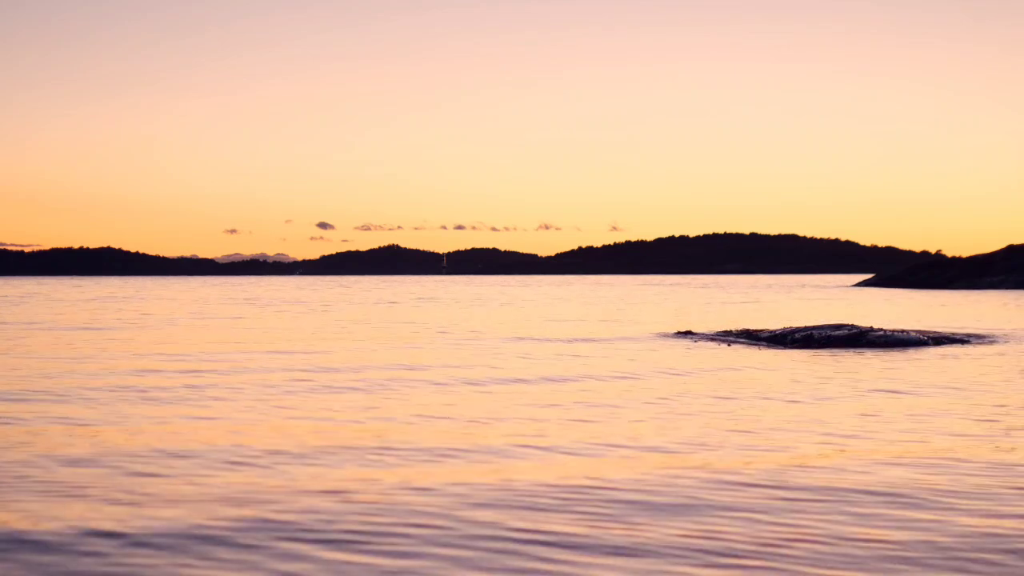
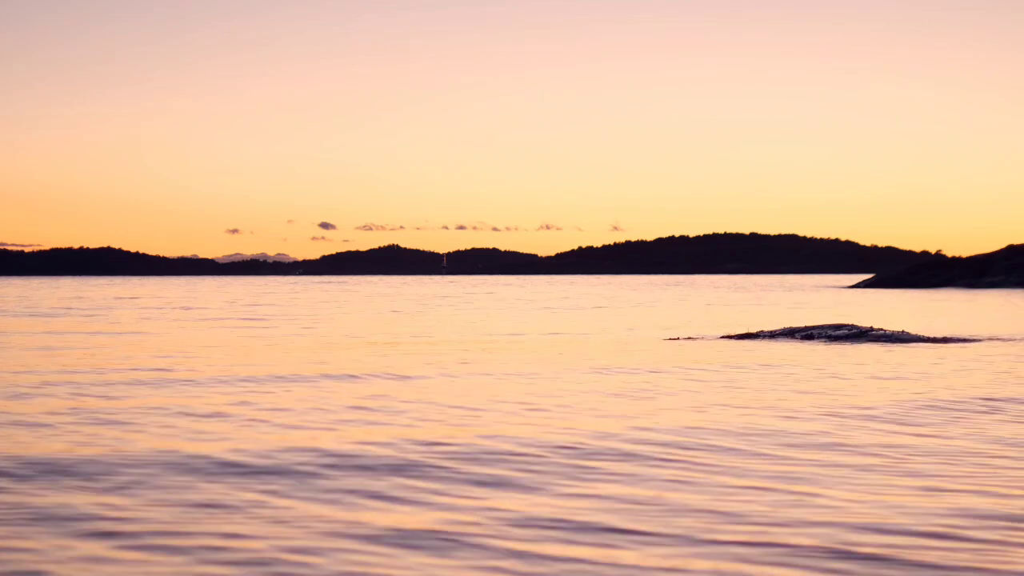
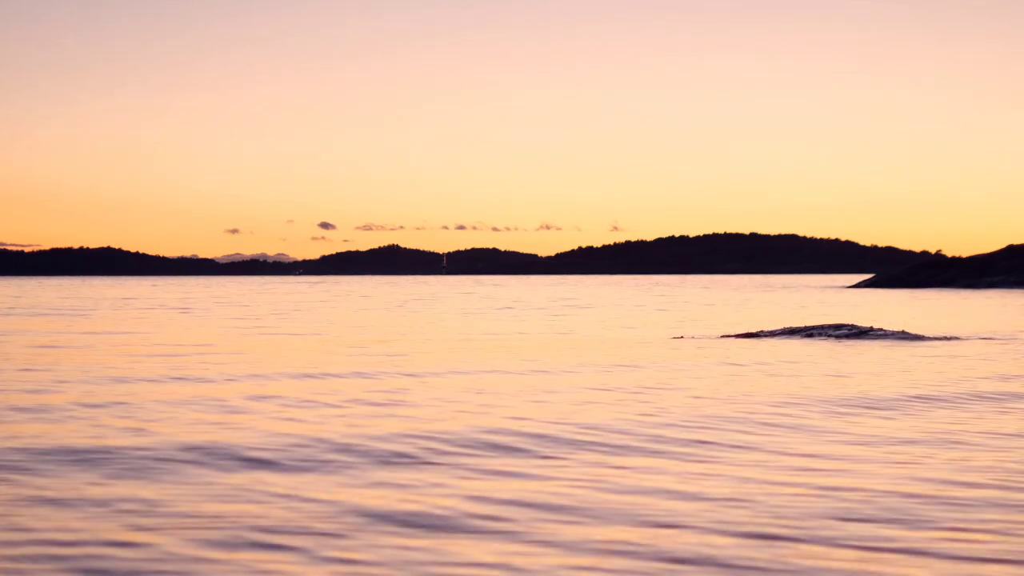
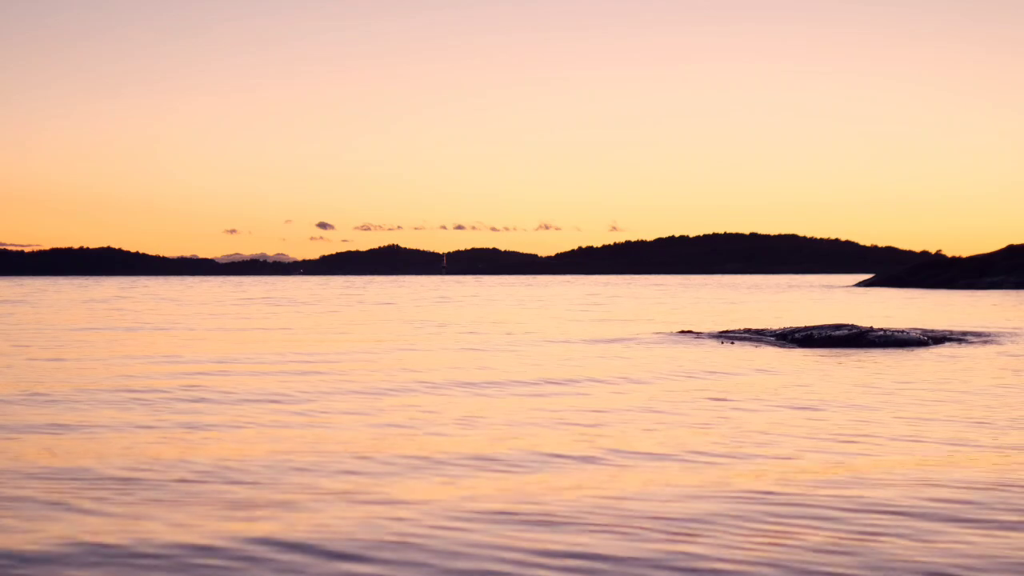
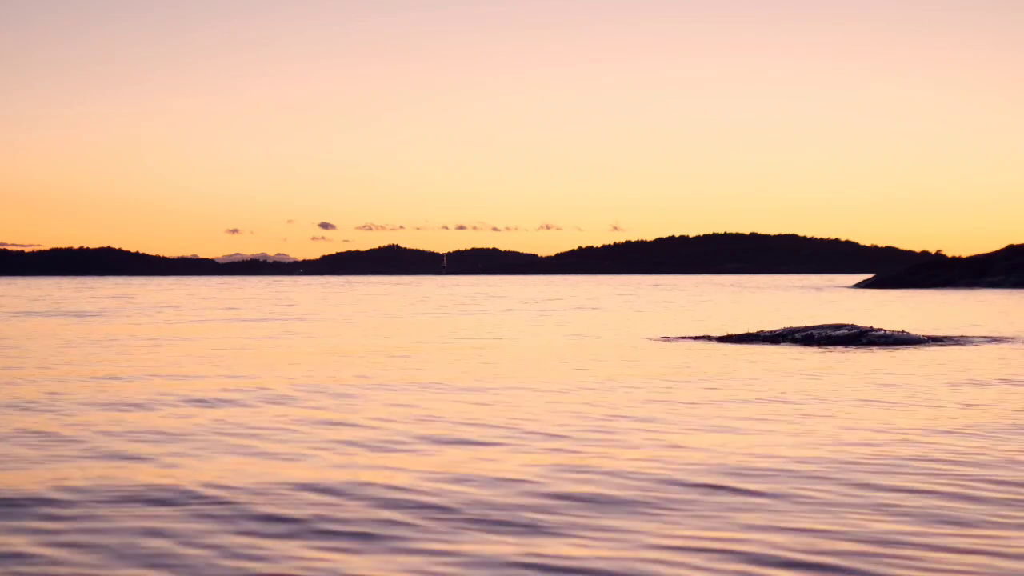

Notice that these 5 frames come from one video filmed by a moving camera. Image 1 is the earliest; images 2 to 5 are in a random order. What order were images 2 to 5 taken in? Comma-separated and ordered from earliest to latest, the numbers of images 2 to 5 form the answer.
4, 3, 2, 5
